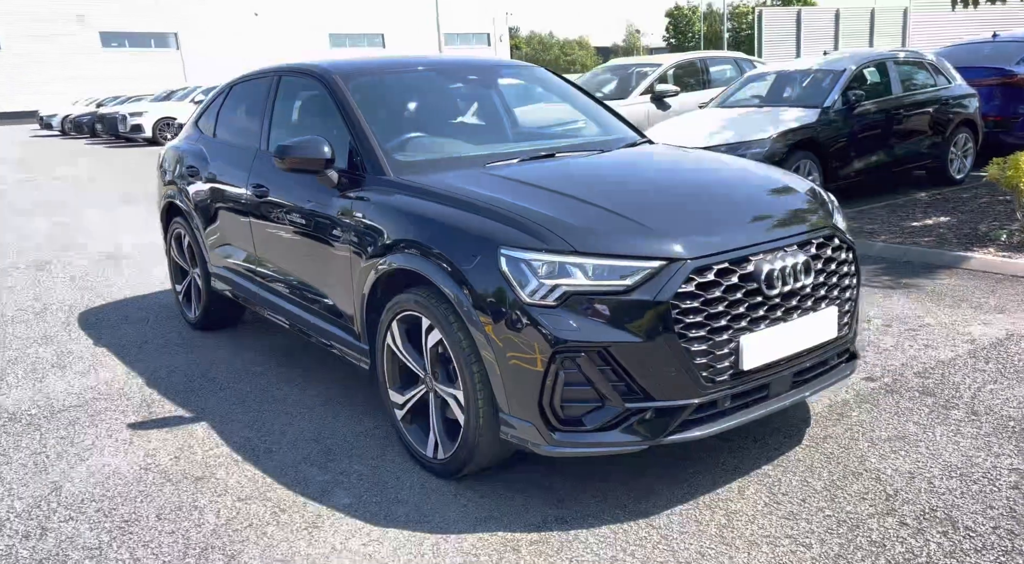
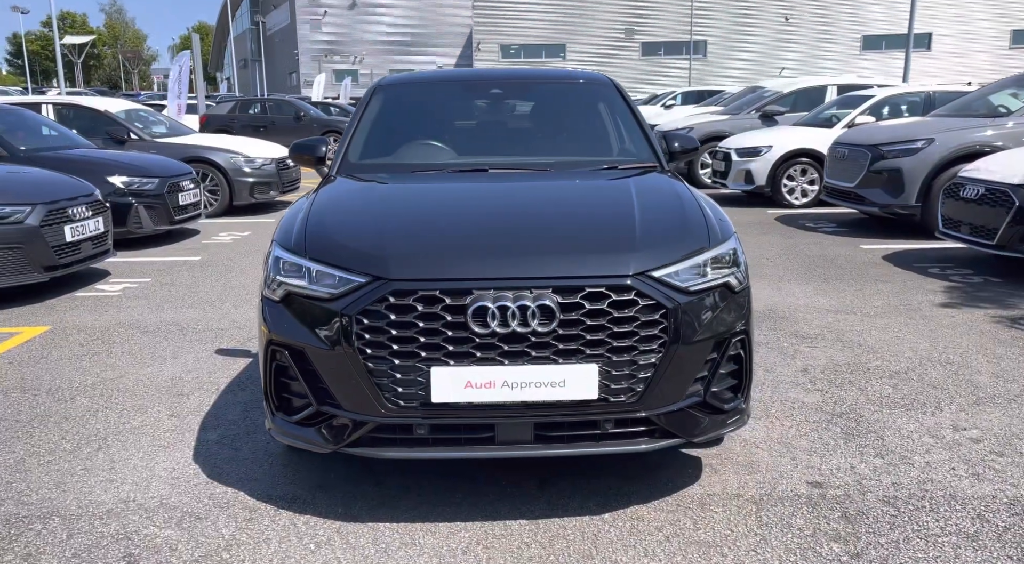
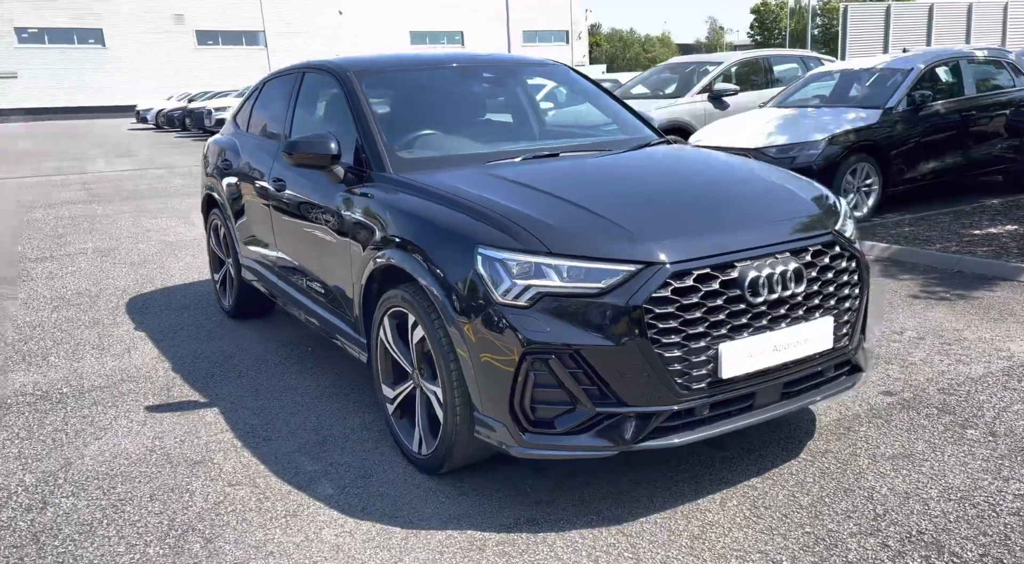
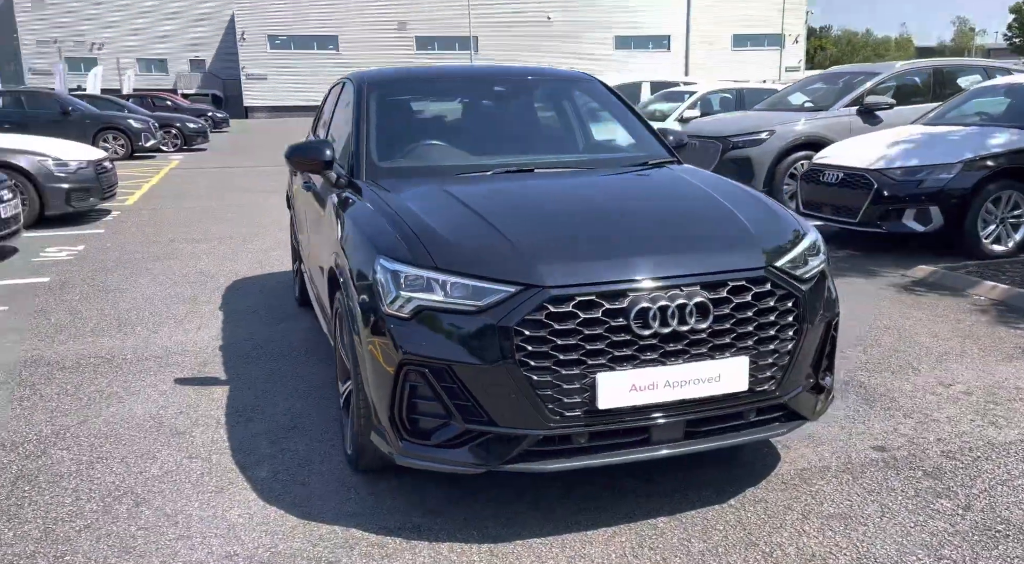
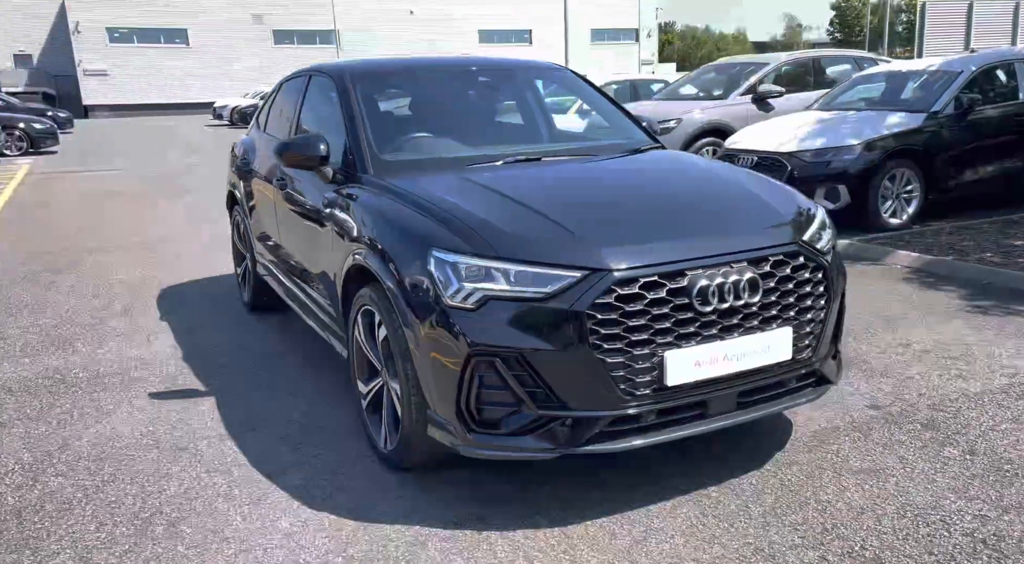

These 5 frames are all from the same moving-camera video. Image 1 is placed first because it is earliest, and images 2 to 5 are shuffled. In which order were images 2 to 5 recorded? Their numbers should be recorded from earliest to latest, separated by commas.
3, 5, 4, 2
